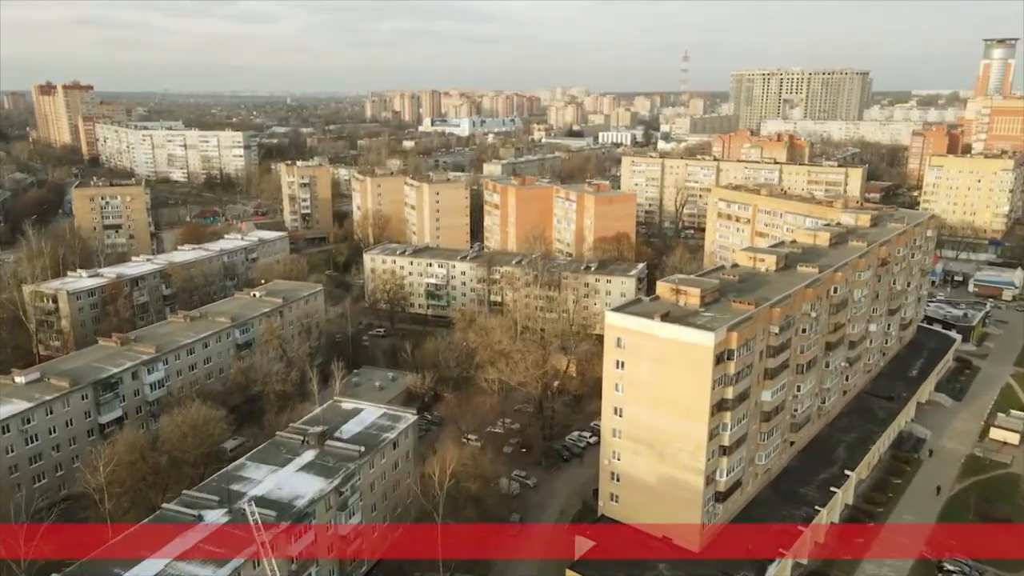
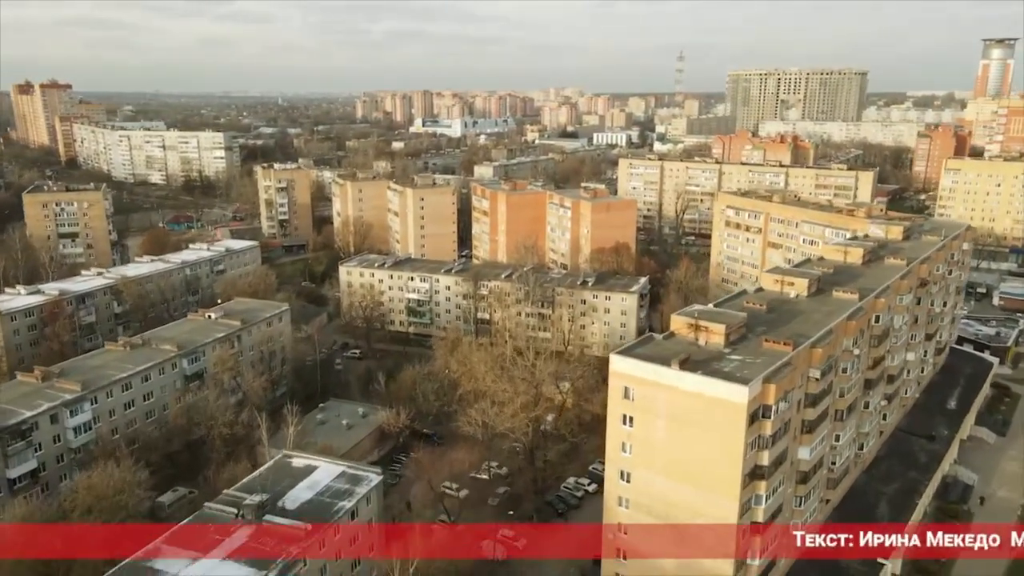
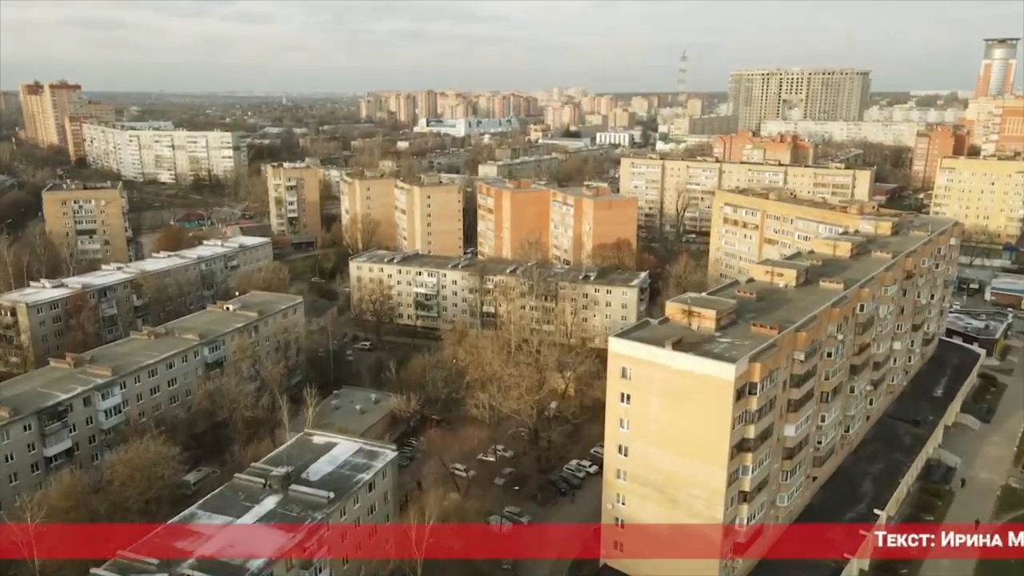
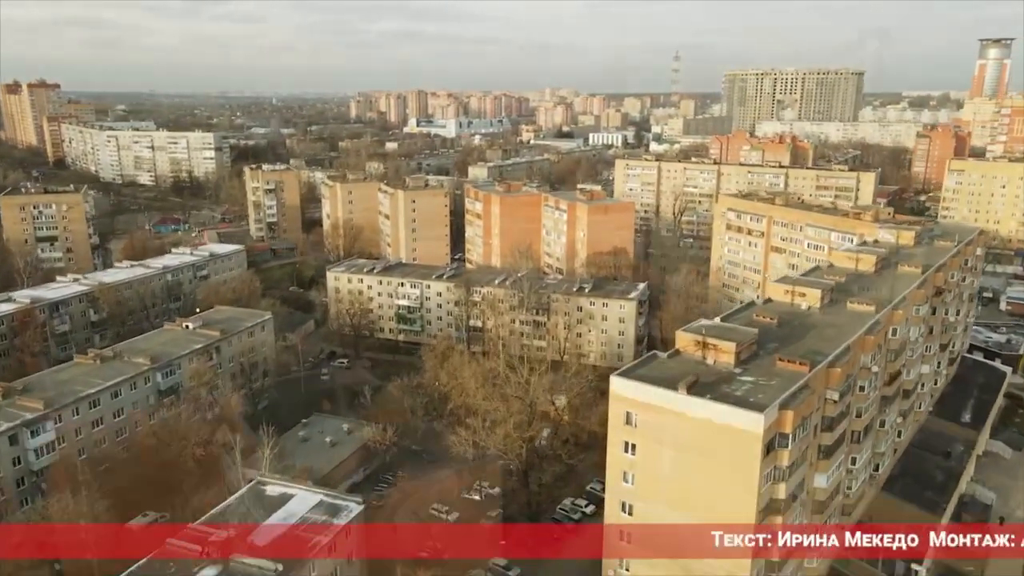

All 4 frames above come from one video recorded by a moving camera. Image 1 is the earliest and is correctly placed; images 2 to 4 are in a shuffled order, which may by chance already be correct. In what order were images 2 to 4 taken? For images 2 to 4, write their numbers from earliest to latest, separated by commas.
3, 2, 4
